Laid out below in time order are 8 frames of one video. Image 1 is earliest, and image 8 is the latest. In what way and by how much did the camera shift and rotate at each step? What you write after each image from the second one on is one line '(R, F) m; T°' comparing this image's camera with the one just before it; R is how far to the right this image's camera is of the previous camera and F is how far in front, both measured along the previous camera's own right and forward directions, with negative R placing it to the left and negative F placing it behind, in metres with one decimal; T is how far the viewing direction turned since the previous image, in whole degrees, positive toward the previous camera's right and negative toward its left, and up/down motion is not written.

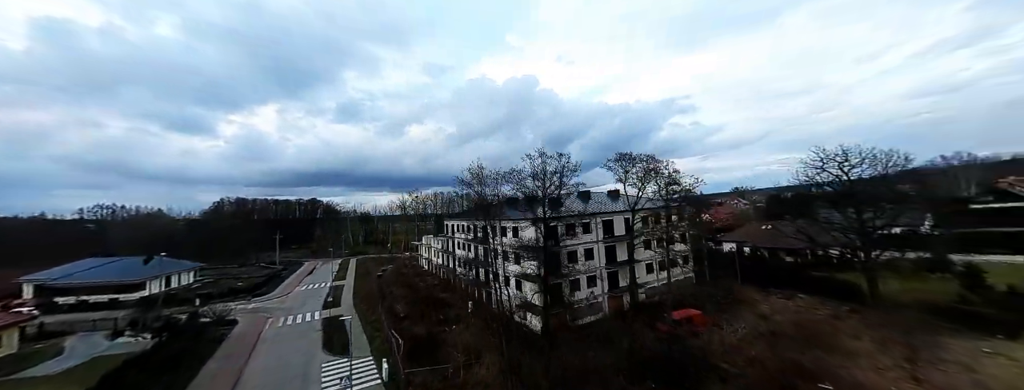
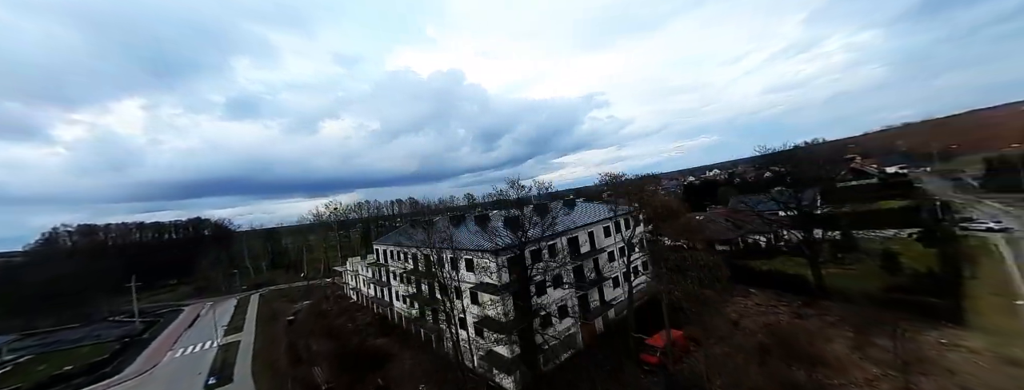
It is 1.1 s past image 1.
(-0.7, +3.9) m; +13°
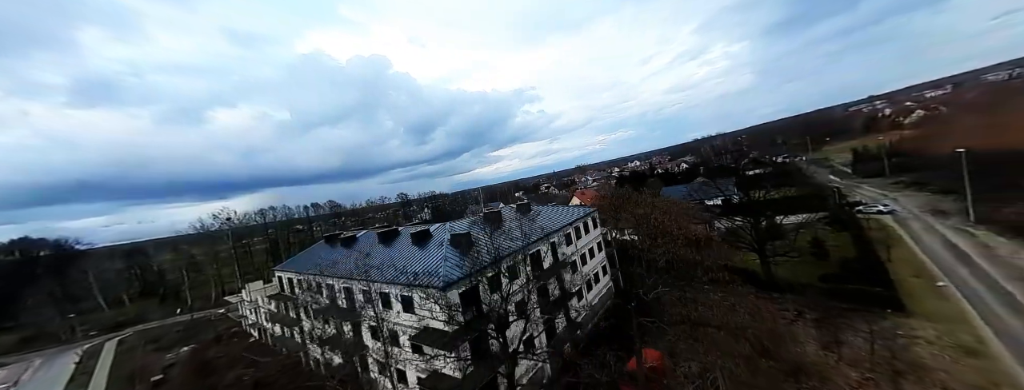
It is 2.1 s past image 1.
(-0.5, +3.6) m; +12°
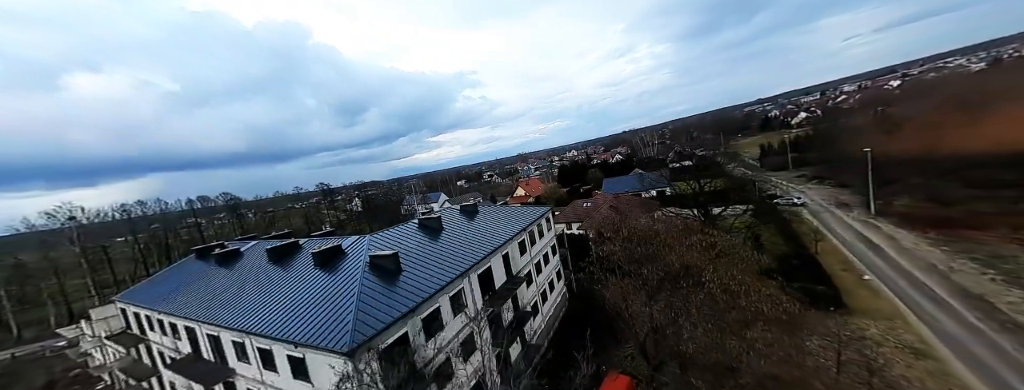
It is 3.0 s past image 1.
(-0.1, +3.2) m; +11°
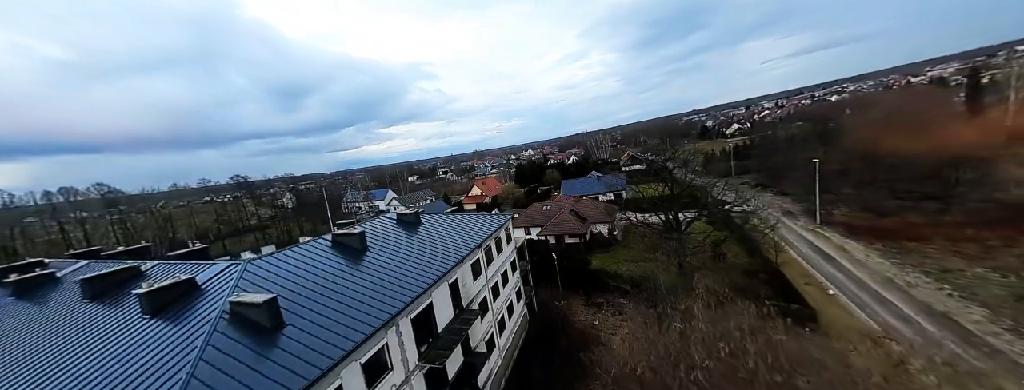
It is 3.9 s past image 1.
(+0.1, +3.0) m; +9°
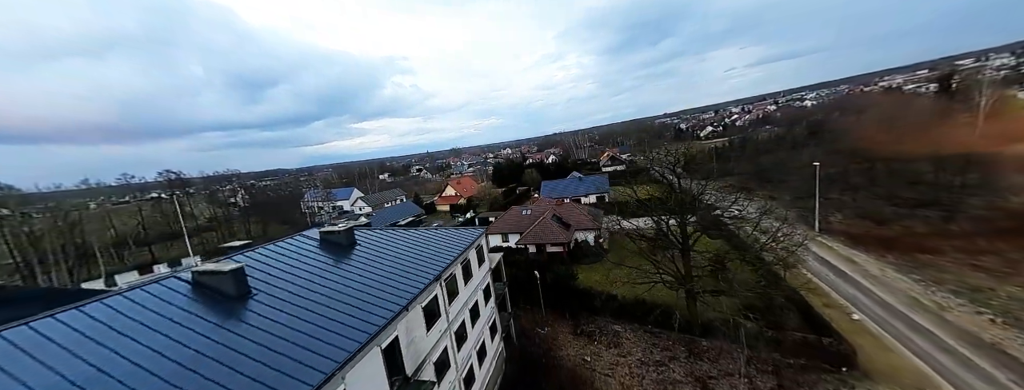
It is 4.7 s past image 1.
(+0.2, +3.1) m; +4°
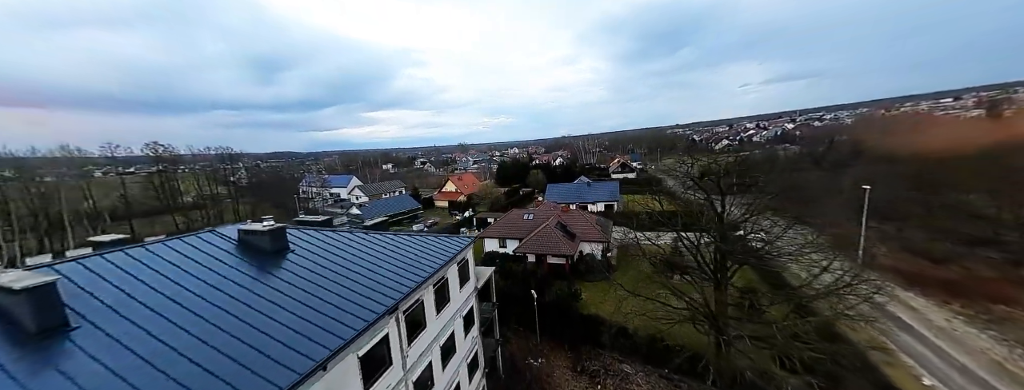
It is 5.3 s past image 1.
(+0.2, +2.3) m; -1°
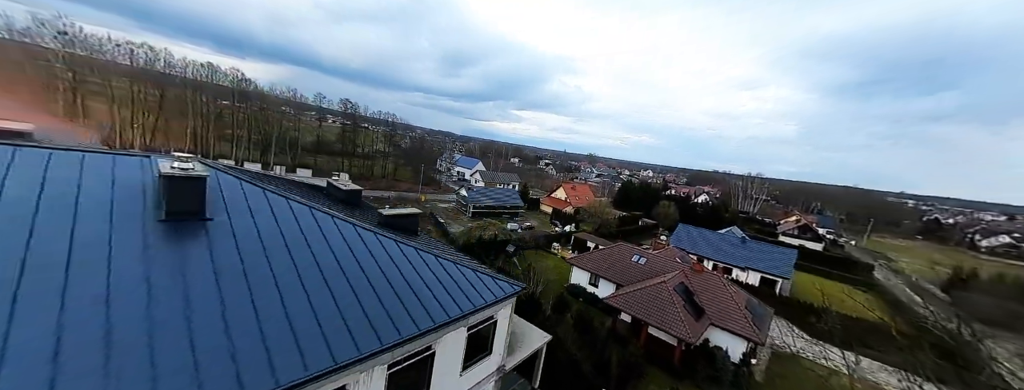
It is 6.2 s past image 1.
(+0.3, +4.0) m; -23°
